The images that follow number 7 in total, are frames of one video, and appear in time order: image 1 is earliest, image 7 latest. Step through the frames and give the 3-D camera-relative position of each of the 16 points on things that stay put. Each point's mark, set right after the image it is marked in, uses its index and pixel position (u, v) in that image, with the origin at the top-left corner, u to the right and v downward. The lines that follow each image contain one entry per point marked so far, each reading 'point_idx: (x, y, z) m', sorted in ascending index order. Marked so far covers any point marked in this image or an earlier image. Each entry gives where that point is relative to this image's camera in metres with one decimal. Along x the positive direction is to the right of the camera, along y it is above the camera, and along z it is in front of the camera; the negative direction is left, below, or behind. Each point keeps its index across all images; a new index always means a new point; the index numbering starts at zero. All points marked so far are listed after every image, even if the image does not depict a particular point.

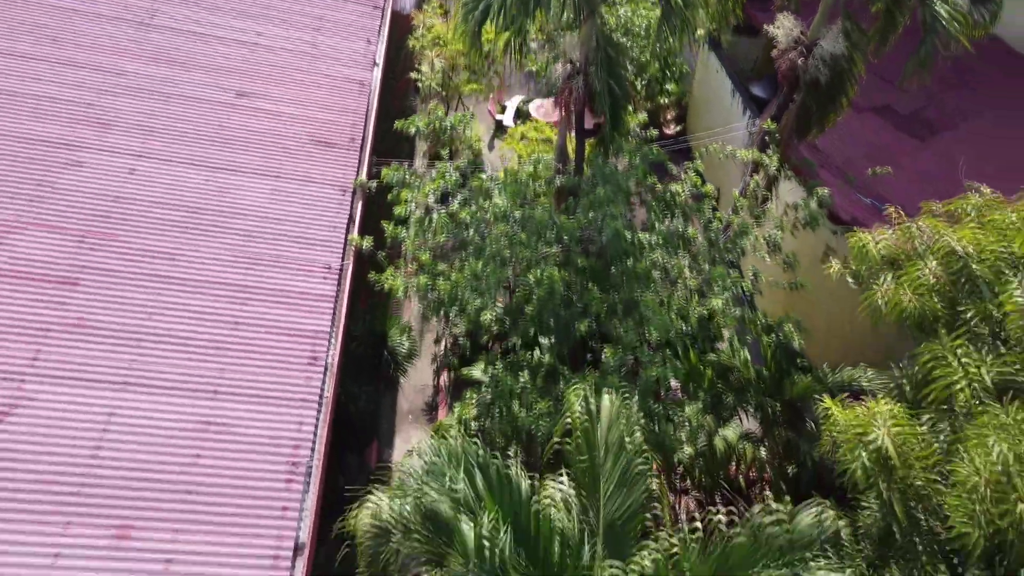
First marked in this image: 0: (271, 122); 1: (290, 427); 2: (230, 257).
0: (-2.0, +1.4, +6.9) m
1: (-1.3, -0.8, +4.8) m
2: (-2.0, +0.2, +5.6) m
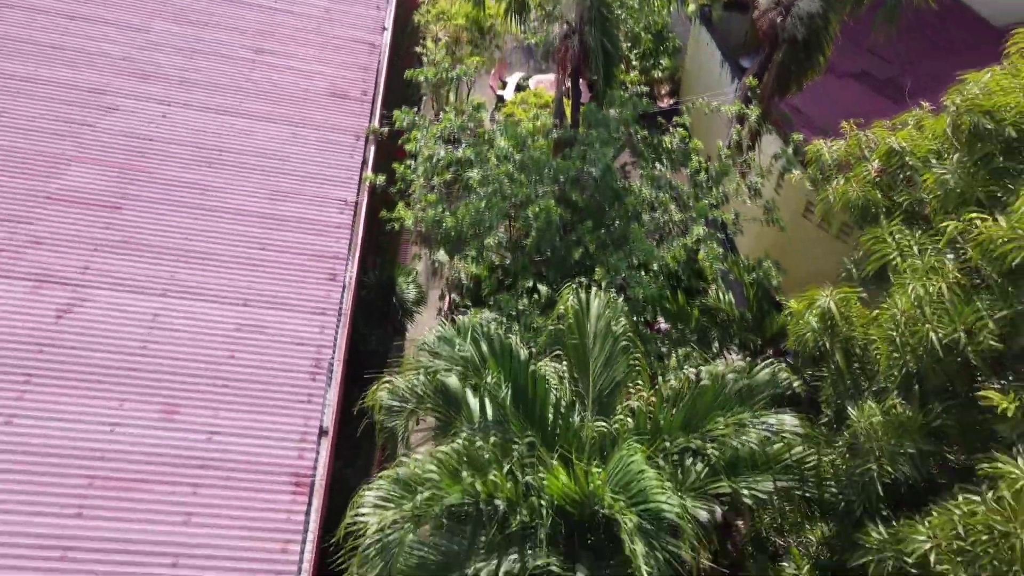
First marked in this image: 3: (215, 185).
0: (-2.0, +1.9, +7.4) m
1: (-1.3, -0.3, +5.3) m
2: (-2.0, +0.7, +6.2) m
3: (-2.2, +0.8, +6.1) m
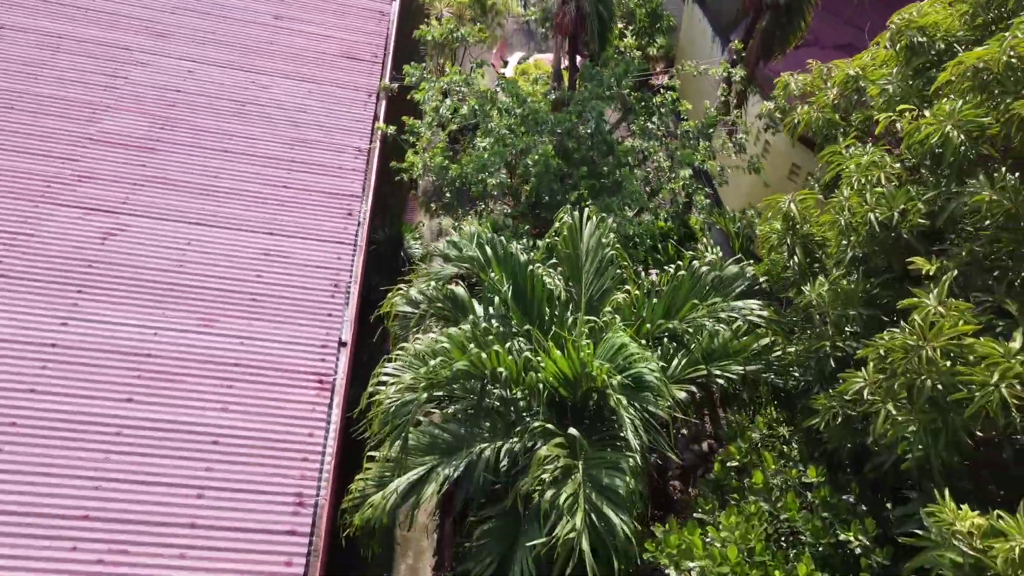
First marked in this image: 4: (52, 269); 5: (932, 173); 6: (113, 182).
0: (-2.0, +2.4, +8.0) m
1: (-1.3, +0.2, +5.9) m
2: (-2.0, +1.3, +6.7) m
3: (-2.2, +1.3, +6.7) m
4: (-2.9, +0.1, +5.2) m
5: (+1.8, +0.5, +3.5) m
6: (-2.9, +0.8, +5.9) m
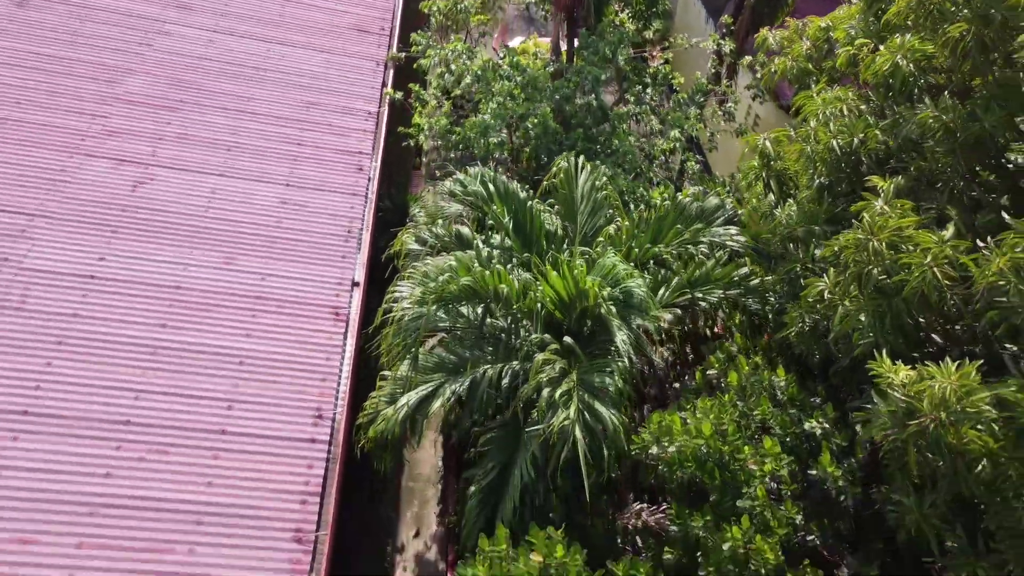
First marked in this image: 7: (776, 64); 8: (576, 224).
0: (-2.0, +2.8, +8.4) m
1: (-1.3, +0.6, +6.3) m
2: (-1.9, +1.7, +7.2) m
3: (-2.2, +1.7, +7.1) m
4: (-2.9, +0.5, +5.6) m
5: (+1.8, +0.9, +3.9) m
6: (-2.9, +1.2, +6.3) m
7: (+1.7, +1.4, +5.1) m
8: (+0.4, +0.4, +5.2) m
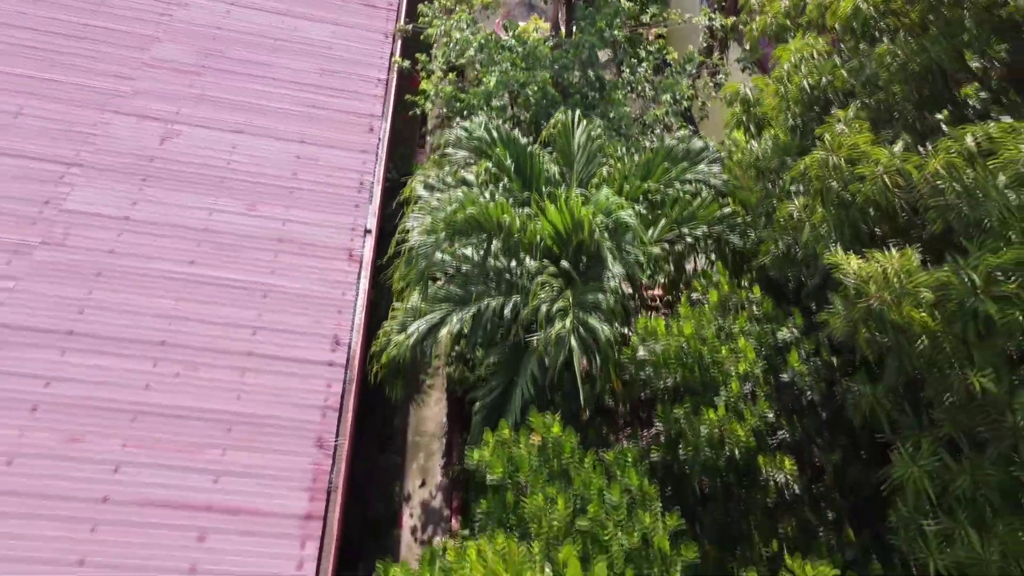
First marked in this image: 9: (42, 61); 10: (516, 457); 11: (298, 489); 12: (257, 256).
0: (-2.0, +3.3, +8.8) m
1: (-1.3, +1.0, +6.7) m
2: (-1.9, +2.1, +7.6) m
3: (-2.2, +2.1, +7.5) m
4: (-2.9, +0.9, +6.0) m
5: (+1.8, +1.3, +4.4) m
6: (-2.9, +1.6, +6.8) m
7: (+1.7, +1.8, +5.6) m
8: (+0.4, +0.8, +5.6) m
9: (-3.9, +1.9, +6.7) m
10: (0.0, -0.8, +3.8) m
11: (-1.2, -1.1, +4.5) m
12: (-1.8, +0.2, +5.7) m
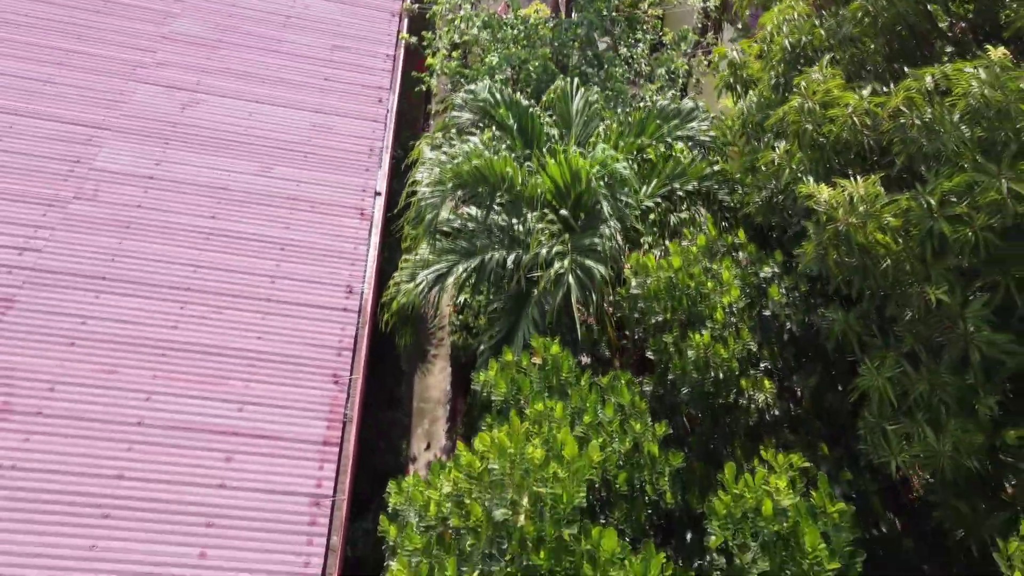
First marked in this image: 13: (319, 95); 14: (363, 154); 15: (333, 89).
0: (-2.0, +3.6, +9.2) m
1: (-1.3, +1.4, +7.1) m
2: (-1.9, +2.4, +8.0) m
3: (-2.2, +2.4, +7.9) m
4: (-2.9, +1.3, +6.4) m
5: (+1.8, +1.6, +4.7) m
6: (-2.9, +1.9, +7.1) m
7: (+1.7, +2.2, +5.9) m
8: (+0.4, +1.1, +6.0) m
9: (-3.9, +2.2, +7.1) m
10: (0.0, -0.5, +4.1) m
11: (-1.2, -0.8, +4.8) m
12: (-1.8, +0.6, +6.0) m
13: (-1.7, +1.7, +7.3) m
14: (-1.3, +1.1, +6.8) m
15: (-1.6, +1.8, +7.4) m
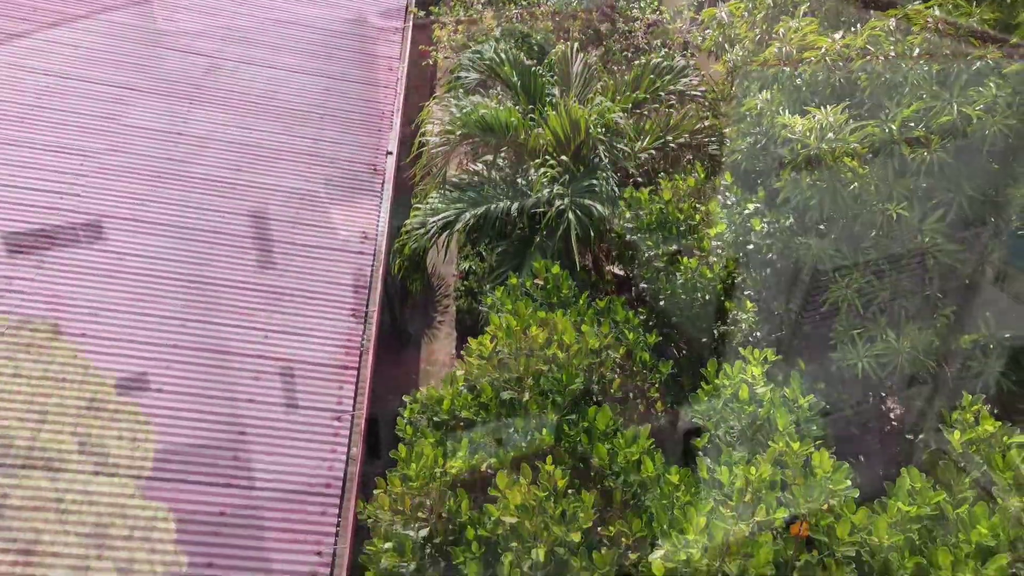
0: (-1.9, +4.0, +9.6) m
1: (-1.2, +1.8, +7.5) m
2: (-1.9, +2.8, +8.4) m
3: (-2.2, +2.8, +8.3) m
4: (-2.9, +1.7, +6.8) m
5: (+1.9, +2.0, +5.1) m
6: (-2.8, +2.3, +7.5) m
7: (+1.7, +2.6, +6.3) m
8: (+0.5, +1.5, +6.4) m
9: (-3.8, +2.6, +7.5) m
10: (+0.1, -0.1, +4.5) m
11: (-1.1, -0.4, +5.2) m
12: (-1.7, +1.0, +6.4) m
13: (-1.7, +2.1, +7.7) m
14: (-1.2, +1.5, +7.2) m
15: (-1.6, +2.2, +7.8) m
